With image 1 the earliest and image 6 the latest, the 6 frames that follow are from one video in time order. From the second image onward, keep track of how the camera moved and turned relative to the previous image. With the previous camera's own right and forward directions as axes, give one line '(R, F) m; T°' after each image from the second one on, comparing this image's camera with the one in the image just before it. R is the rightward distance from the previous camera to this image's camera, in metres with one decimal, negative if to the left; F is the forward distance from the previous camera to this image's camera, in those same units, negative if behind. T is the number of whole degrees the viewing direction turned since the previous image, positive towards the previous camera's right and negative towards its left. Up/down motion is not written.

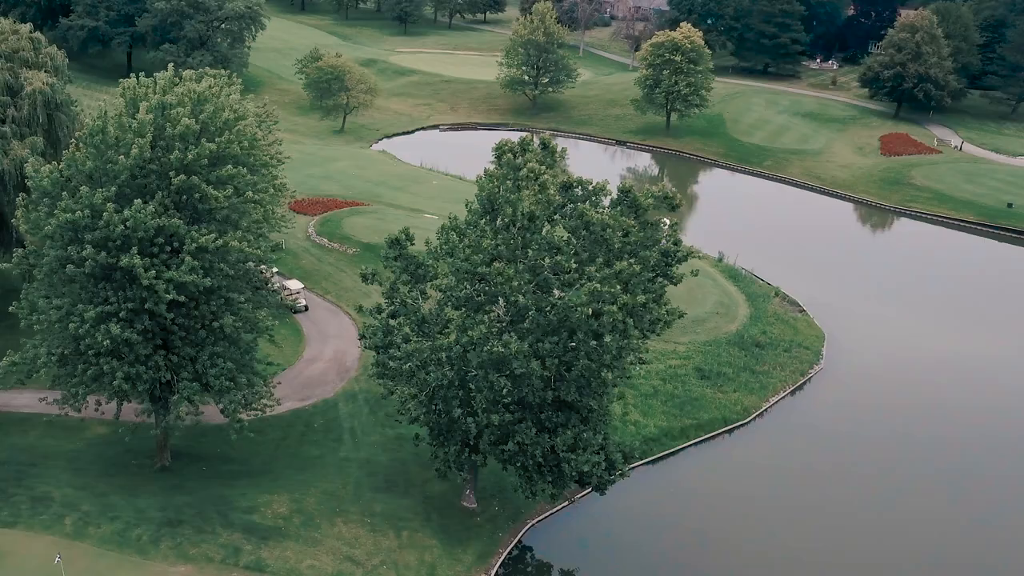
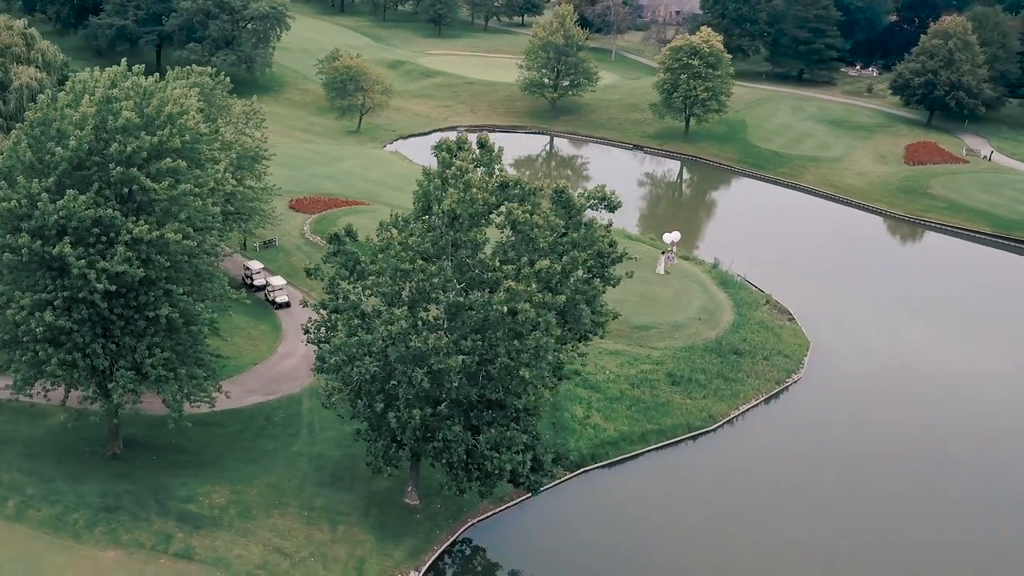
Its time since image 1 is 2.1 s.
(+3.5, 0.0) m; -3°
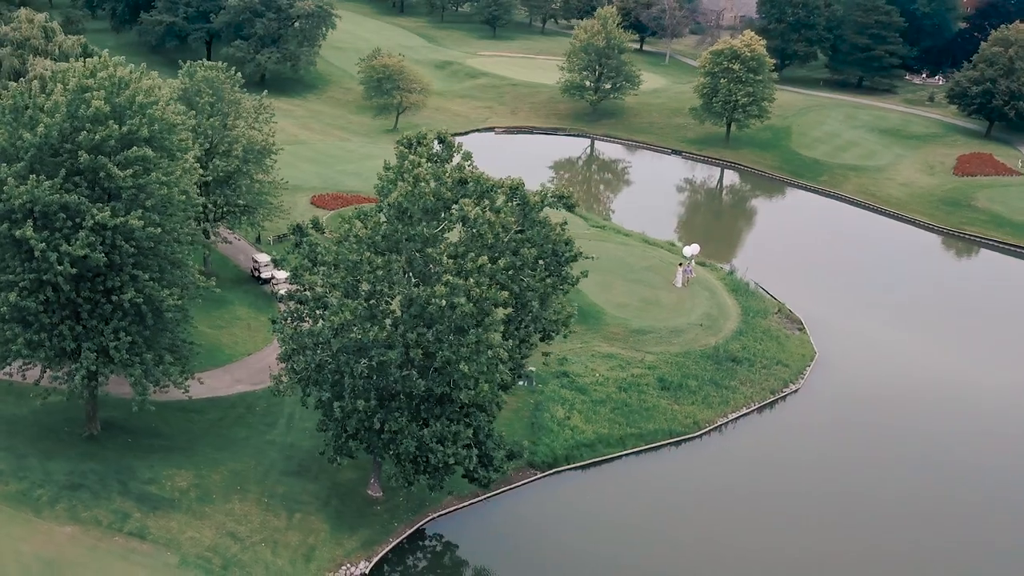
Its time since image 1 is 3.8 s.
(+3.5, +0.1) m; -4°
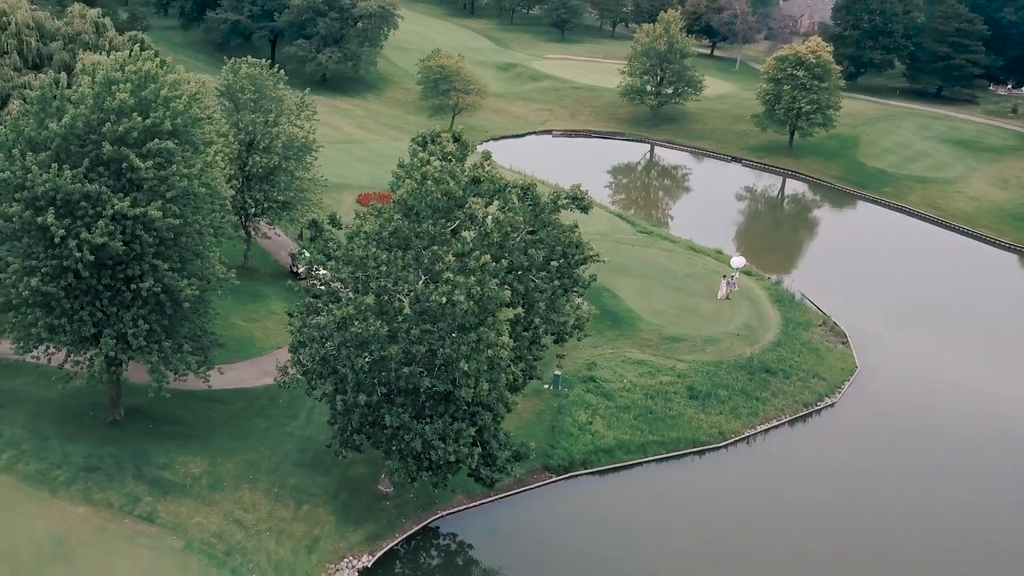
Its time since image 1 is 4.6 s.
(+2.0, +0.3) m; -4°
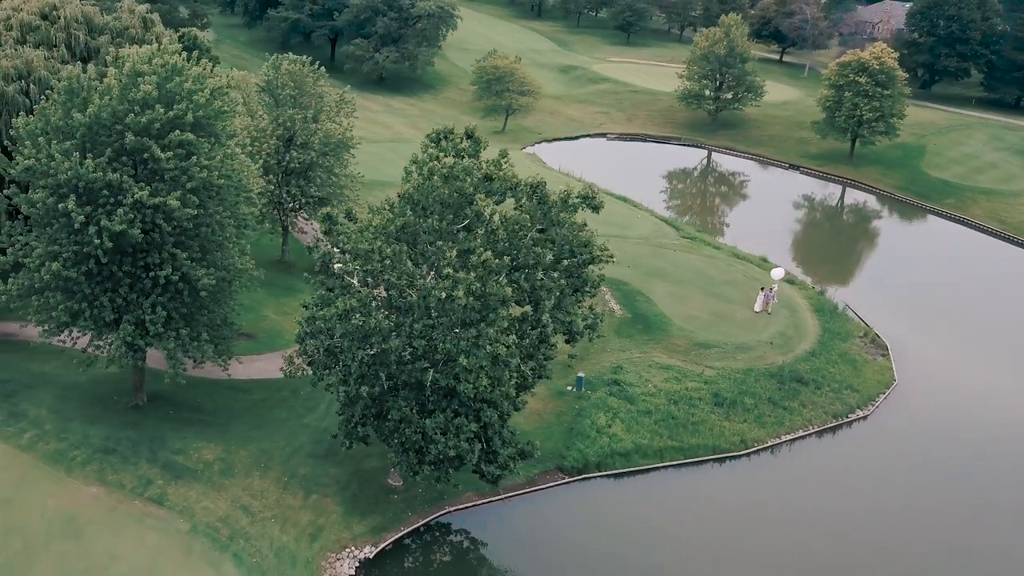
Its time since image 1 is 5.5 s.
(+1.9, +0.2) m; -4°
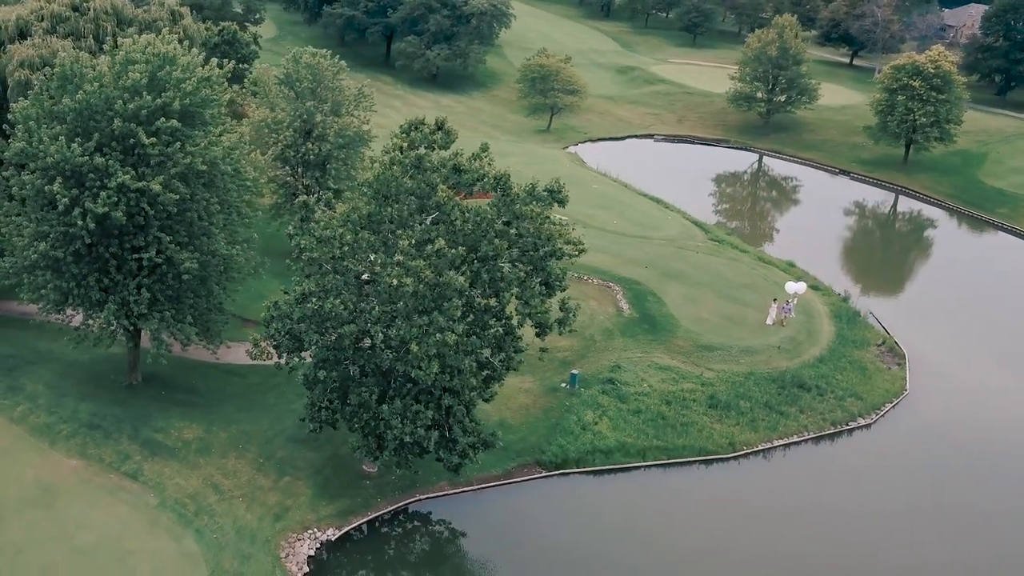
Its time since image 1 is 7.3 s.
(+3.6, -0.1) m; -5°
